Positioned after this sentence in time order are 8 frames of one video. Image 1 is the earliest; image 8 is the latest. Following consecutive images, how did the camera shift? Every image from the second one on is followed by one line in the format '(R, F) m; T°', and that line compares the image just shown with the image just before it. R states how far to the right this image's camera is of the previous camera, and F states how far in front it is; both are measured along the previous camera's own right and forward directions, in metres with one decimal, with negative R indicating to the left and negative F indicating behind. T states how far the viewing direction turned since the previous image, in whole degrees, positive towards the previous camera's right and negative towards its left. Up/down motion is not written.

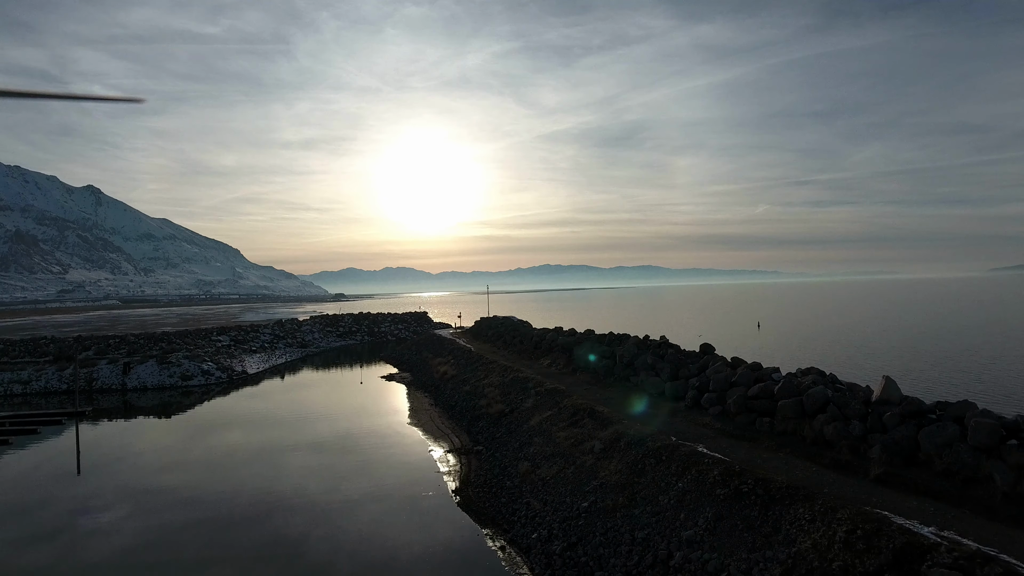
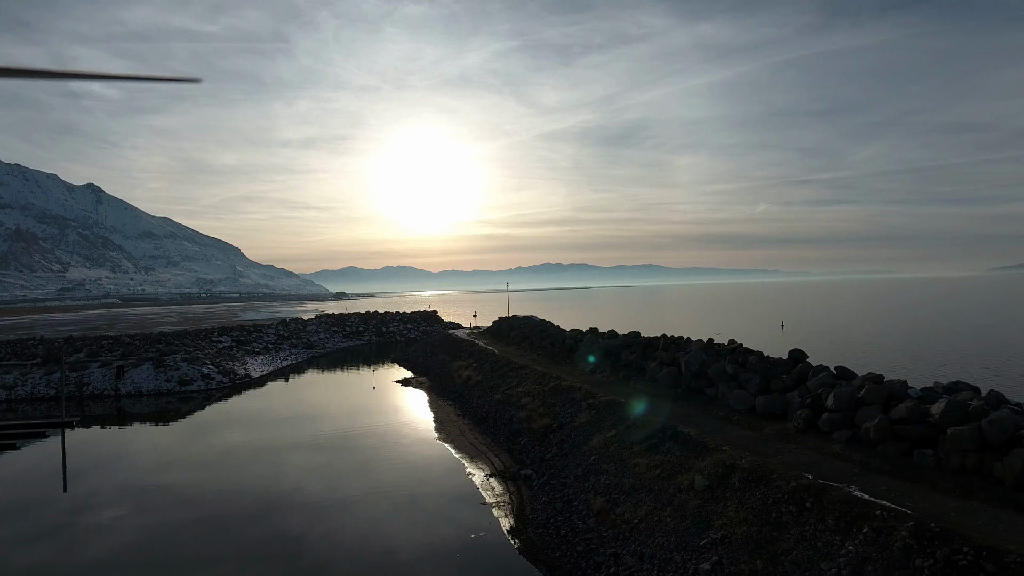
(-0.4, +0.7) m; 0°
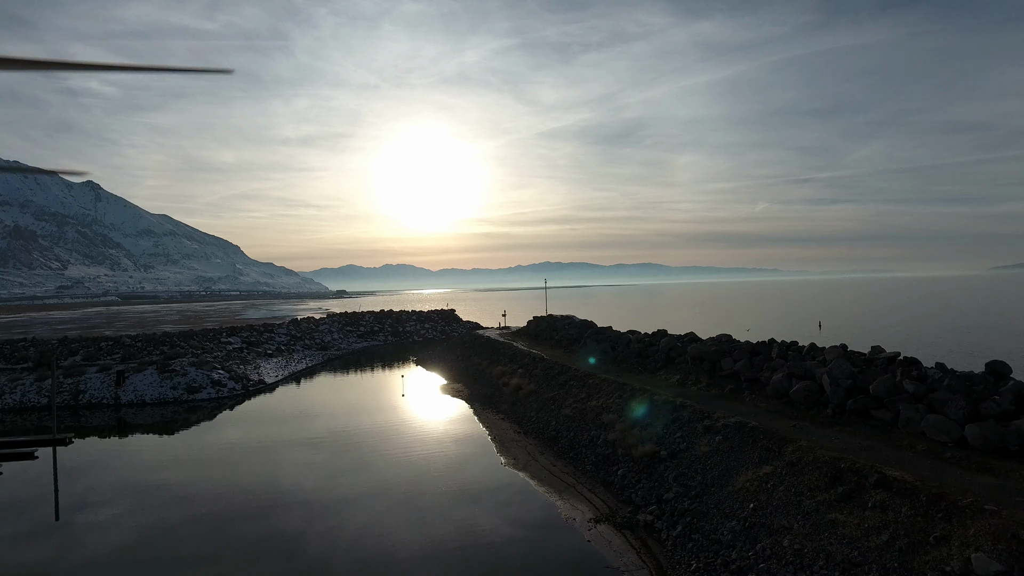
(-0.6, +0.8) m; 0°
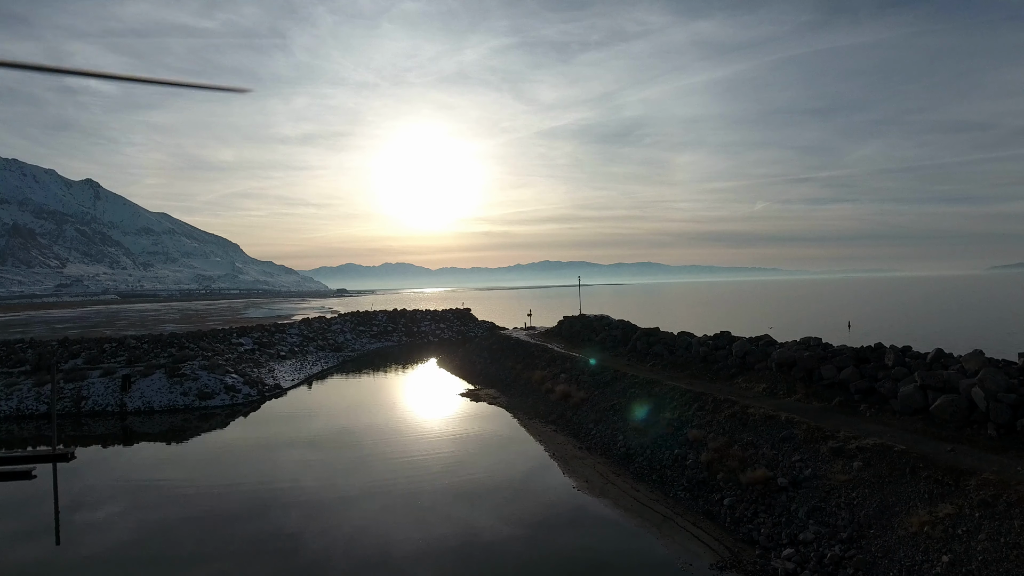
(-0.5, +0.6) m; 0°
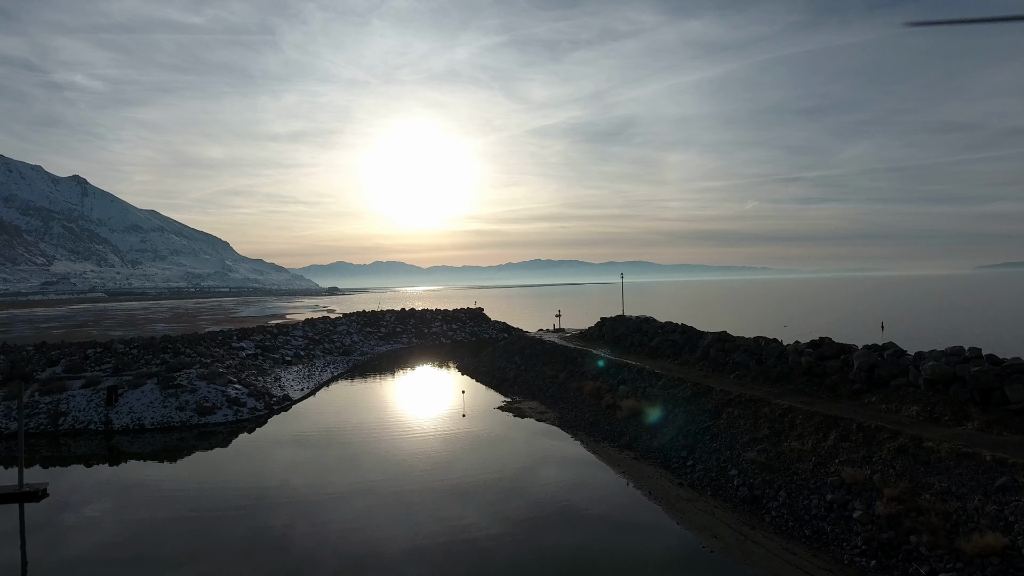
(-0.6, +0.8) m; +1°
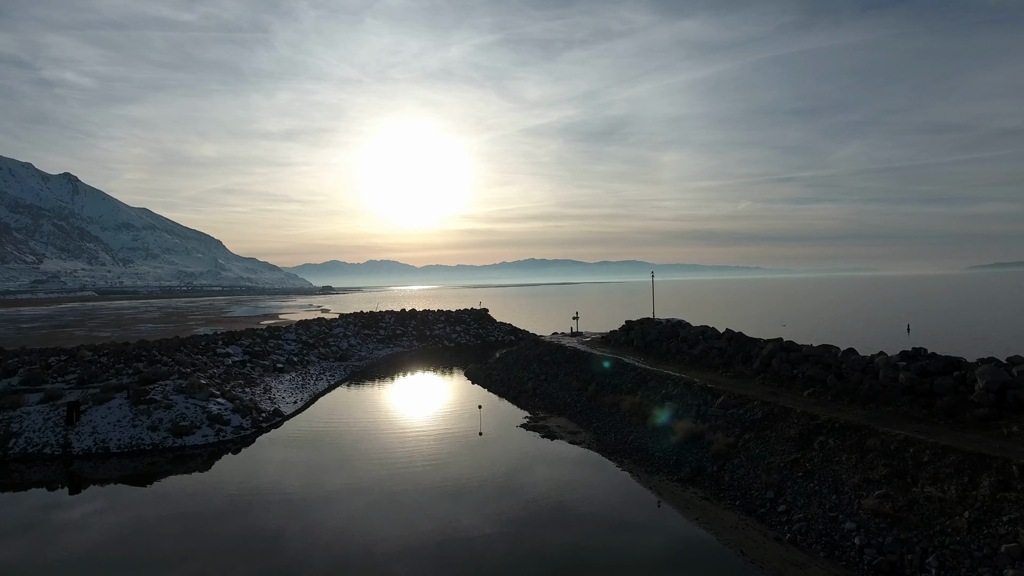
(-0.3, +0.8) m; +1°
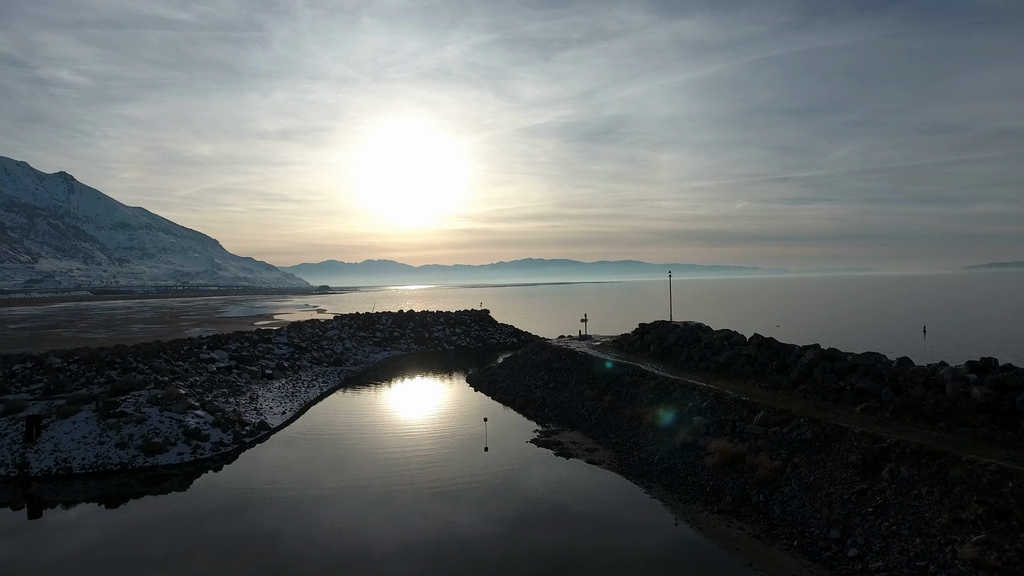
(-0.1, +0.5) m; 0°
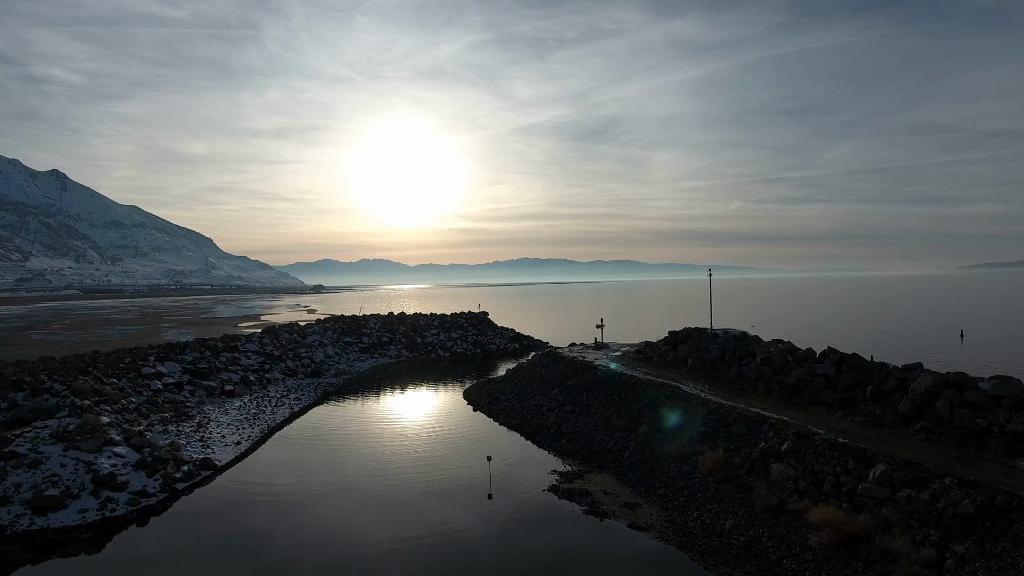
(-0.1, +1.1) m; 0°
